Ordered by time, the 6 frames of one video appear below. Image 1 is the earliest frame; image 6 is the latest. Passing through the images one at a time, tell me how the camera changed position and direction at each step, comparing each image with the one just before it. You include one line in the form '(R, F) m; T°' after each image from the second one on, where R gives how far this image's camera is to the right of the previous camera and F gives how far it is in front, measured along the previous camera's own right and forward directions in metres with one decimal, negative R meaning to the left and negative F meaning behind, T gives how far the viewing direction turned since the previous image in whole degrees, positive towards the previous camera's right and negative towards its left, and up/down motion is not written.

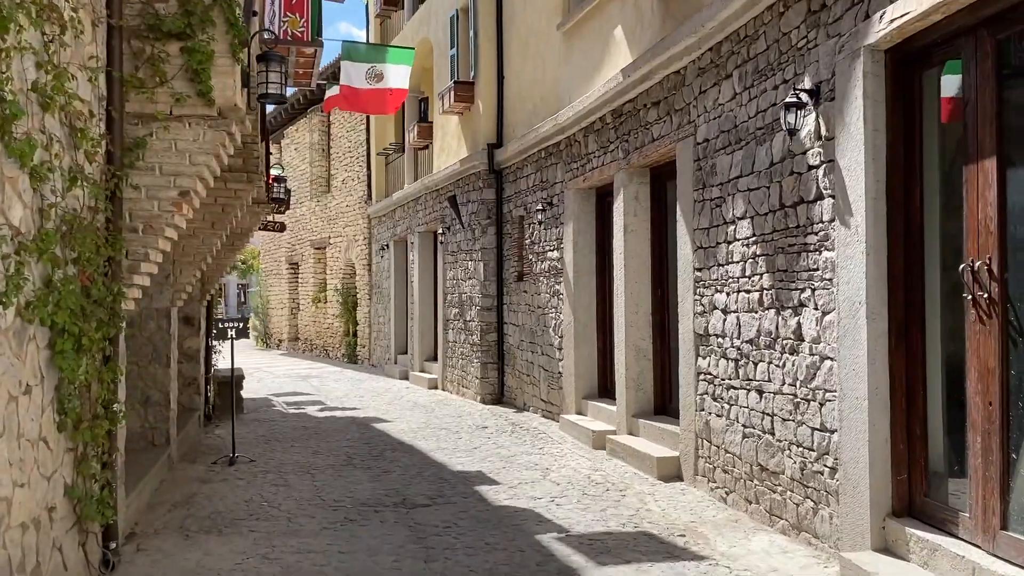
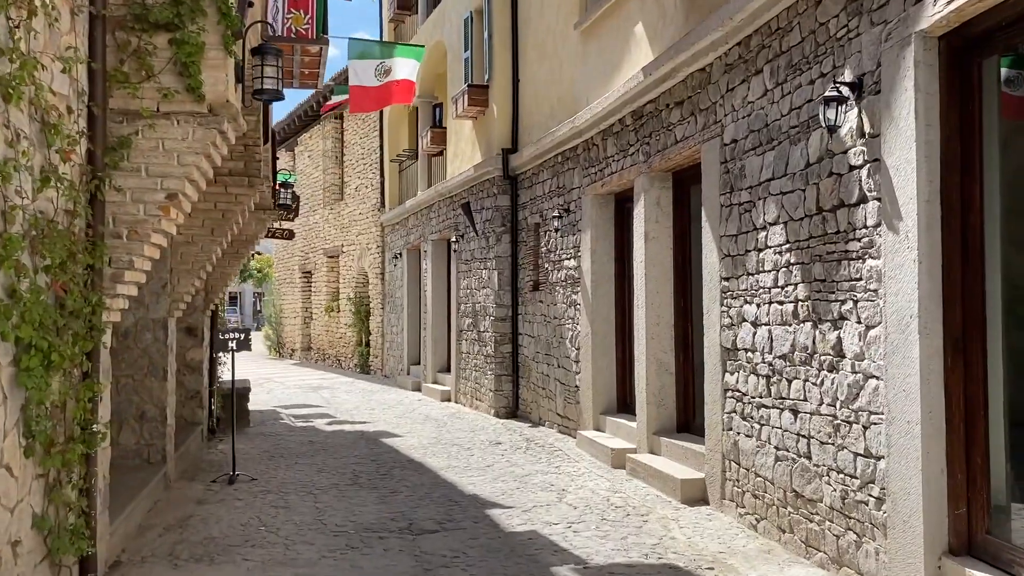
(0.0, +0.4) m; -1°
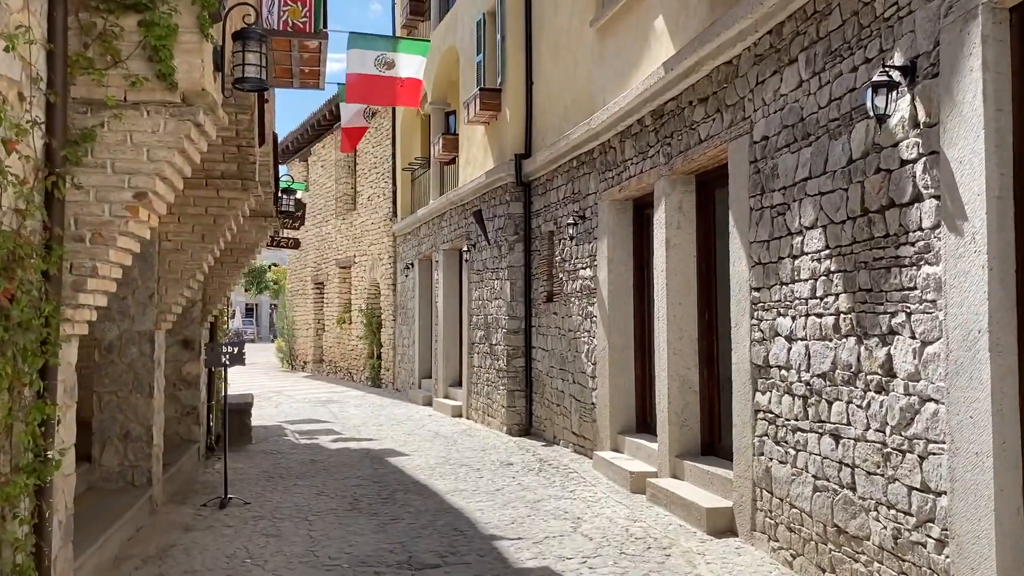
(0.0, +0.4) m; -1°
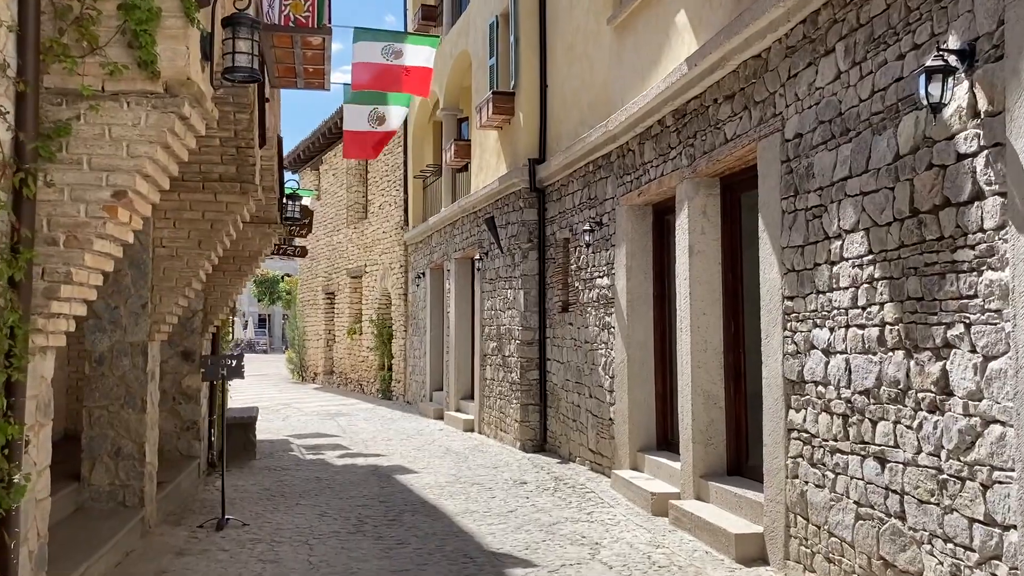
(0.0, +0.3) m; -1°
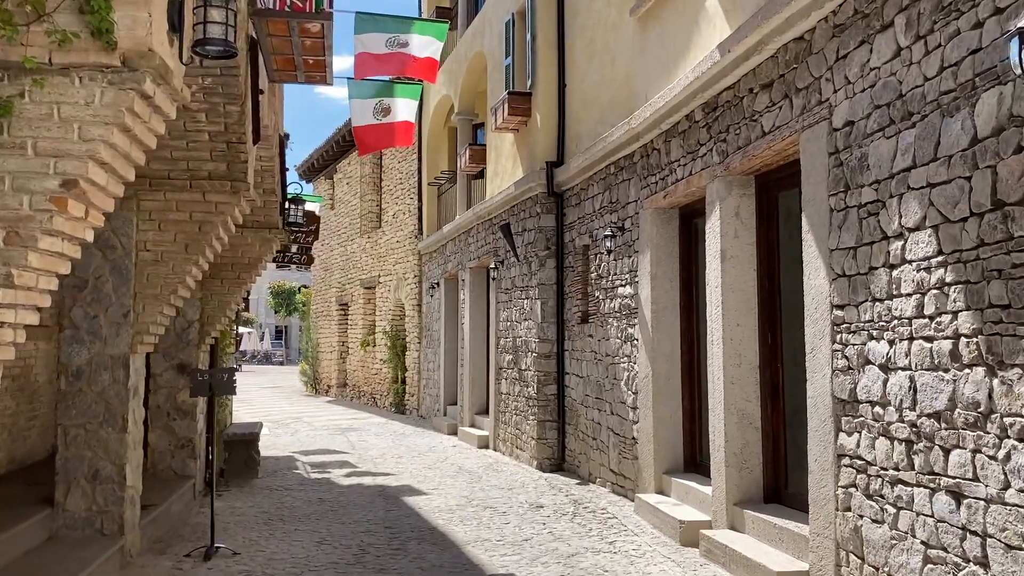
(0.0, +0.5) m; -1°
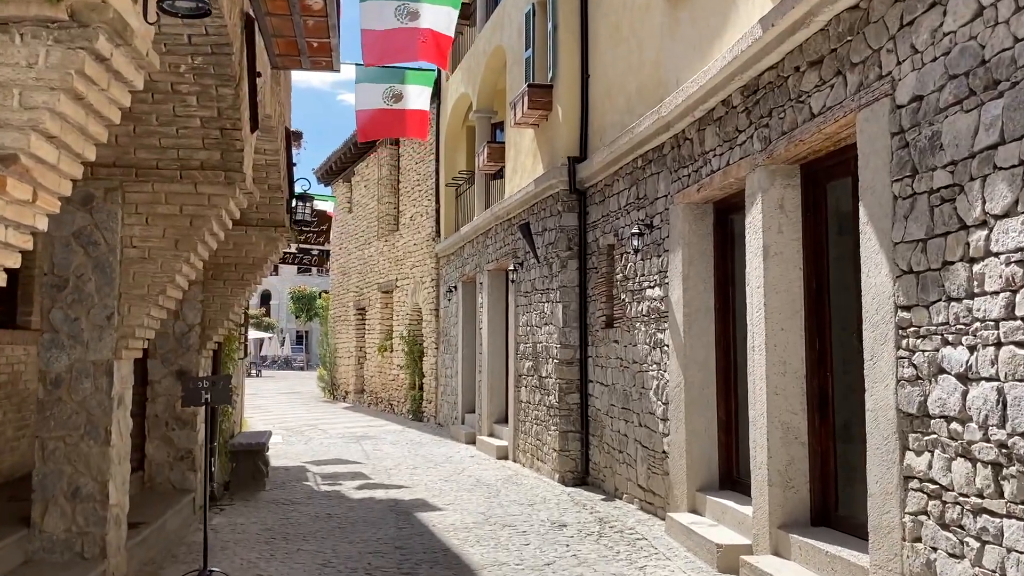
(0.0, +0.5) m; -1°
